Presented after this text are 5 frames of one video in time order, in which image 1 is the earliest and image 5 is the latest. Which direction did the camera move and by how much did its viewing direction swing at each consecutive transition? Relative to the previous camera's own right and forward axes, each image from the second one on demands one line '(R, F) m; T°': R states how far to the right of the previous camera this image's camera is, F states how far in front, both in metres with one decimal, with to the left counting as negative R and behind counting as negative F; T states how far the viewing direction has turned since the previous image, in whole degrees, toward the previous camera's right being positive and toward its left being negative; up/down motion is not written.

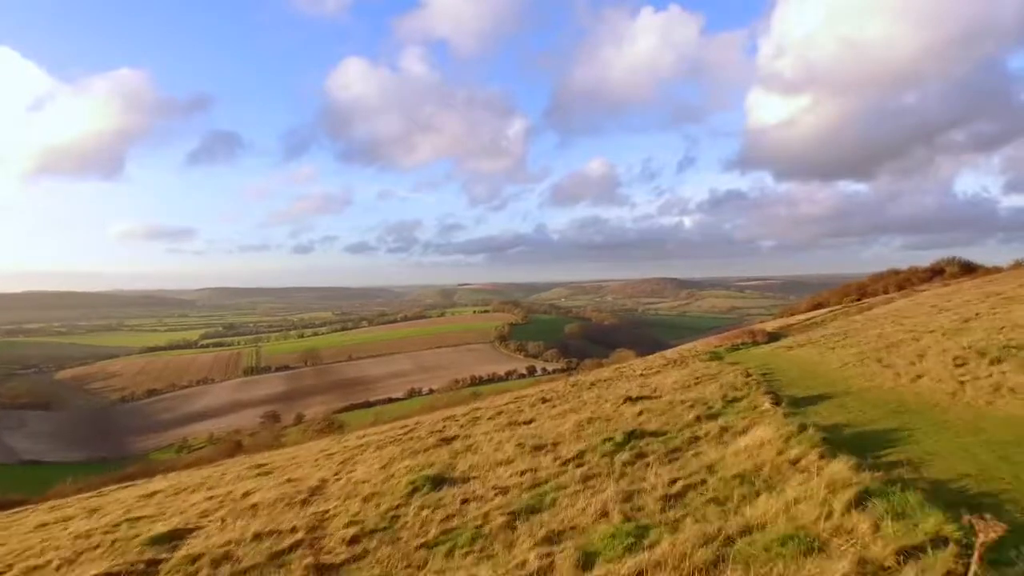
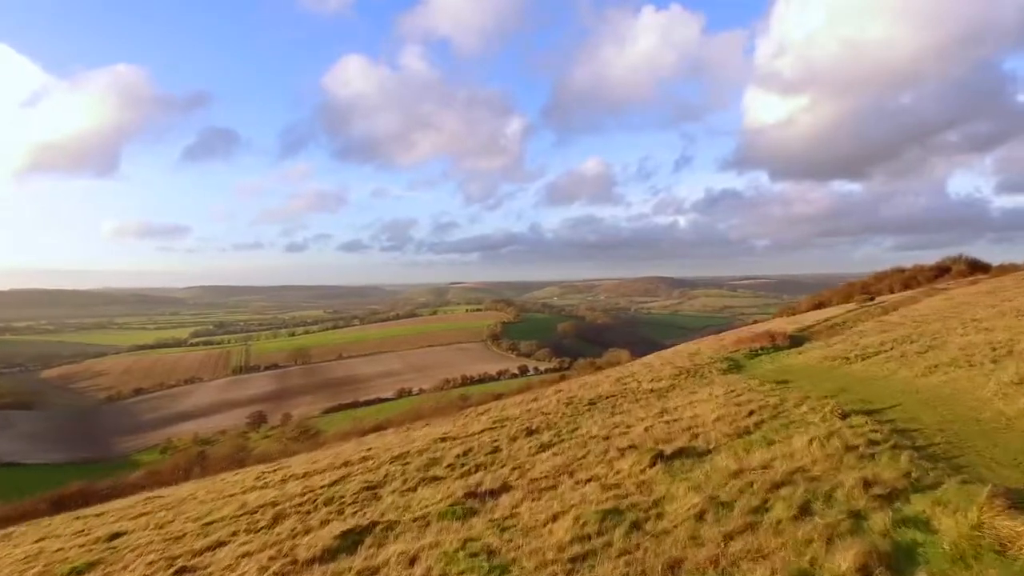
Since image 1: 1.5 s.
(+0.2, +2.6) m; +1°
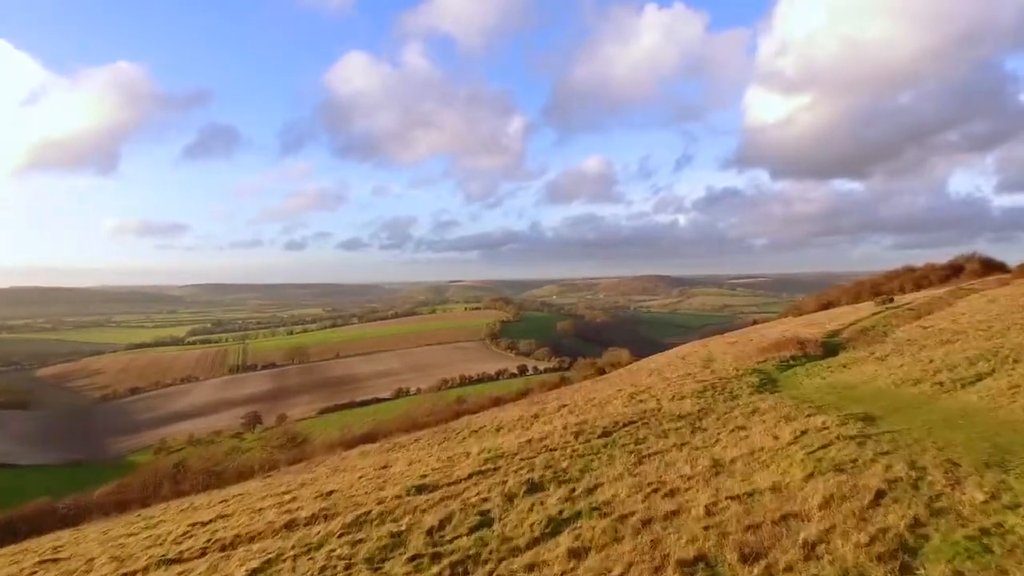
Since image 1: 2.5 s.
(0.0, +2.0) m; 0°
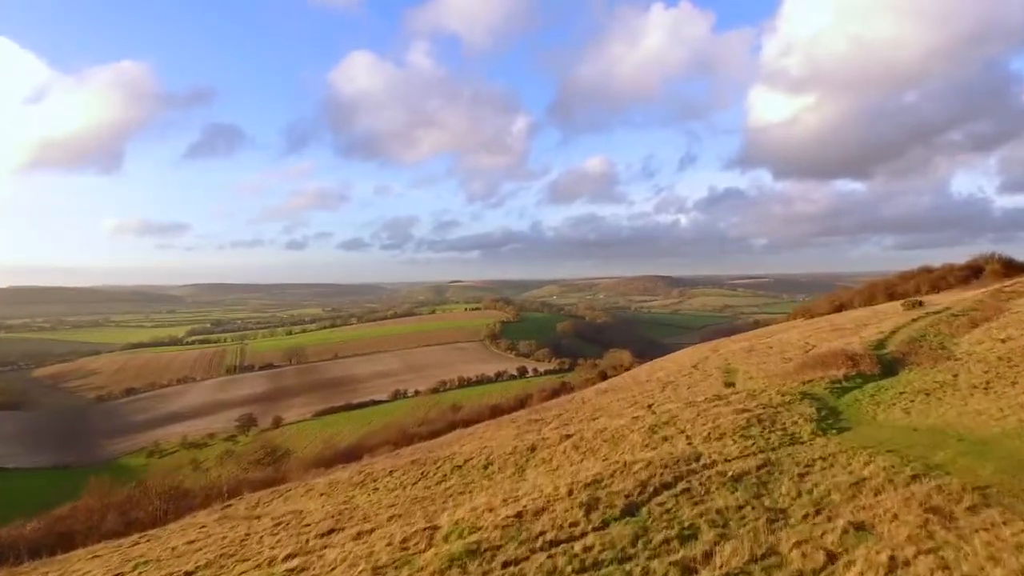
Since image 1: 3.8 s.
(+0.2, +2.8) m; 0°
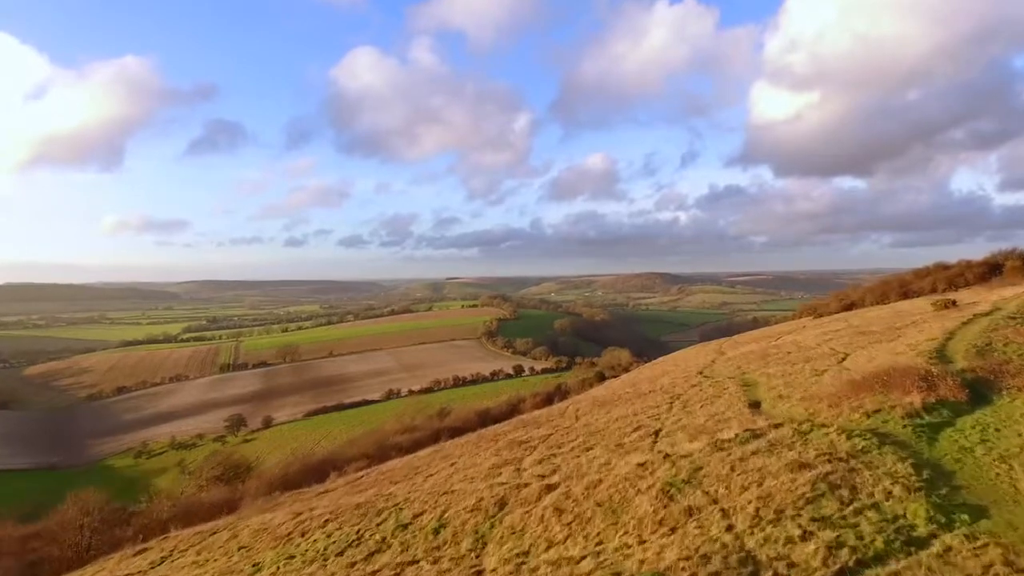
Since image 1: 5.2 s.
(+0.6, +3.4) m; 0°
